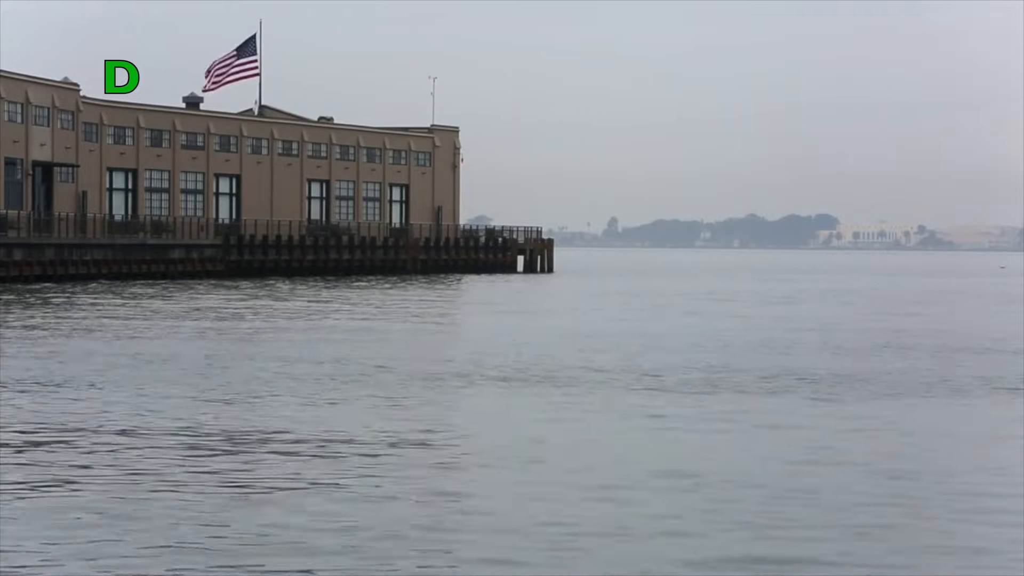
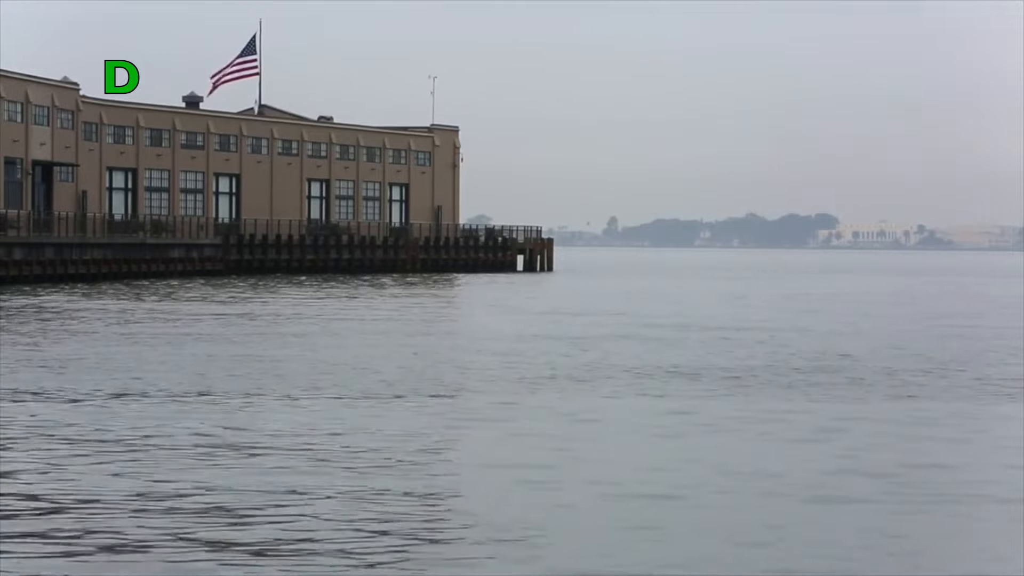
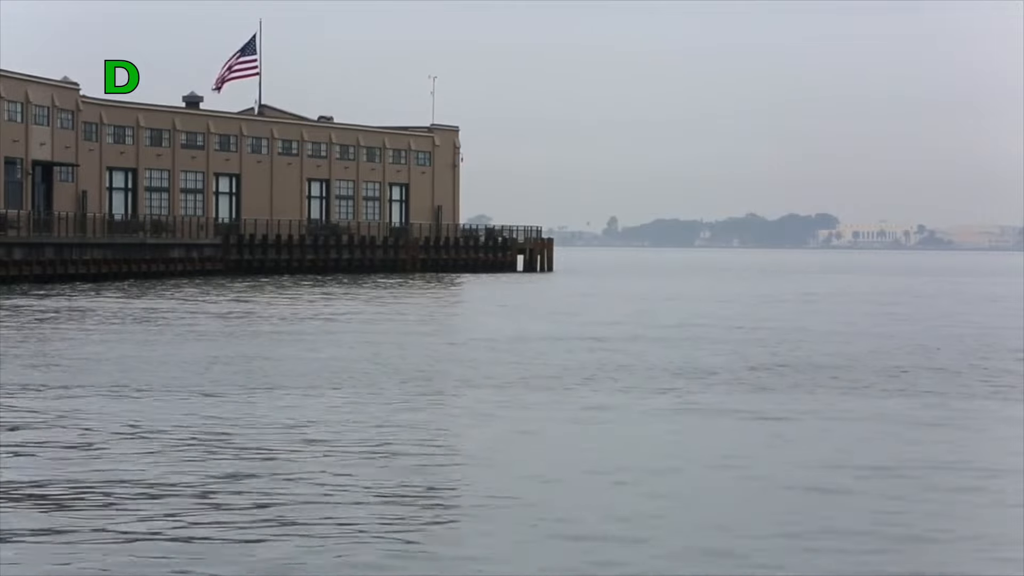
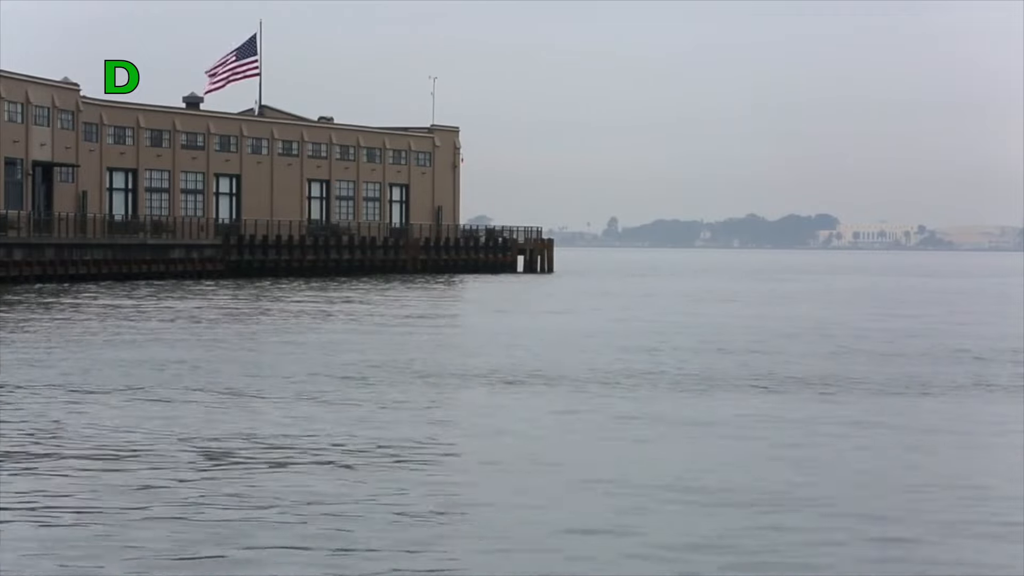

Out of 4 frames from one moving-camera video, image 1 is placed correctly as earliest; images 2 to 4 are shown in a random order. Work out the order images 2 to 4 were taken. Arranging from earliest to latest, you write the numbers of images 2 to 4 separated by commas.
4, 3, 2
